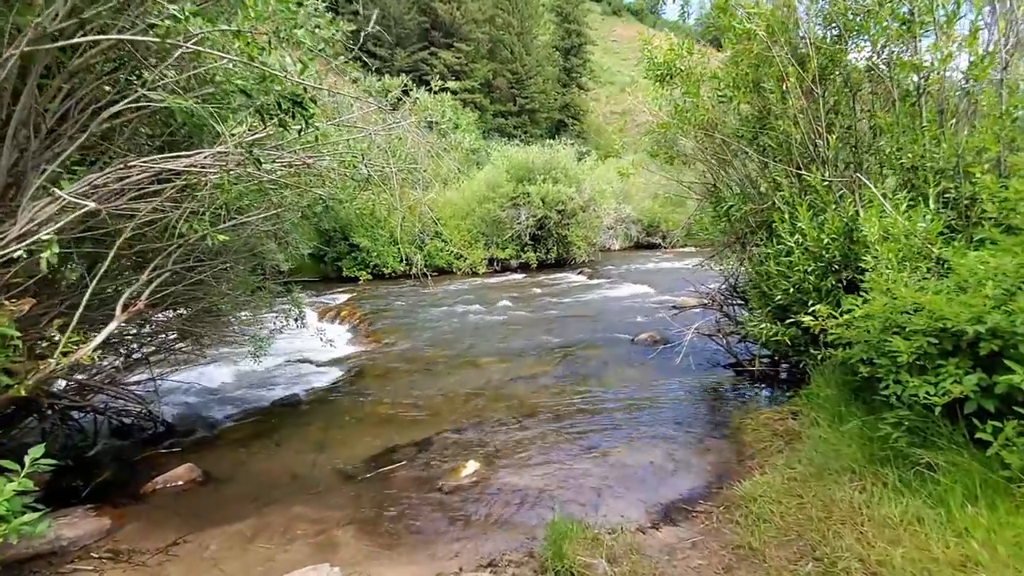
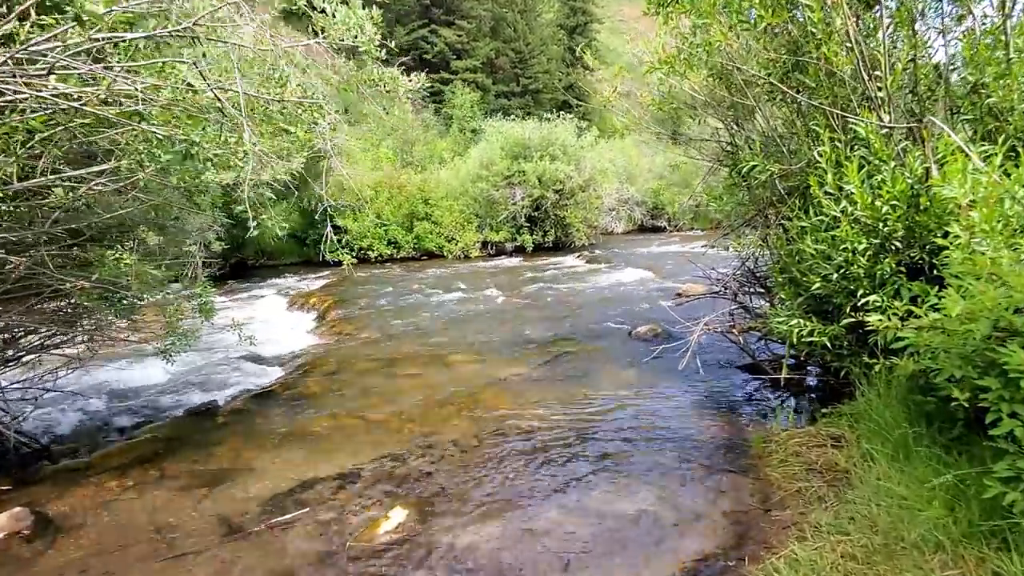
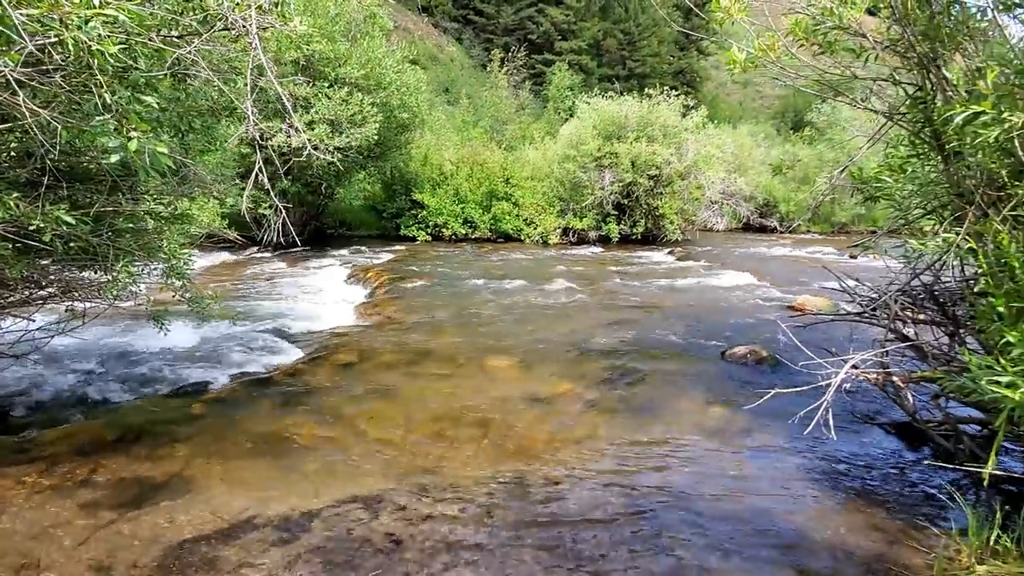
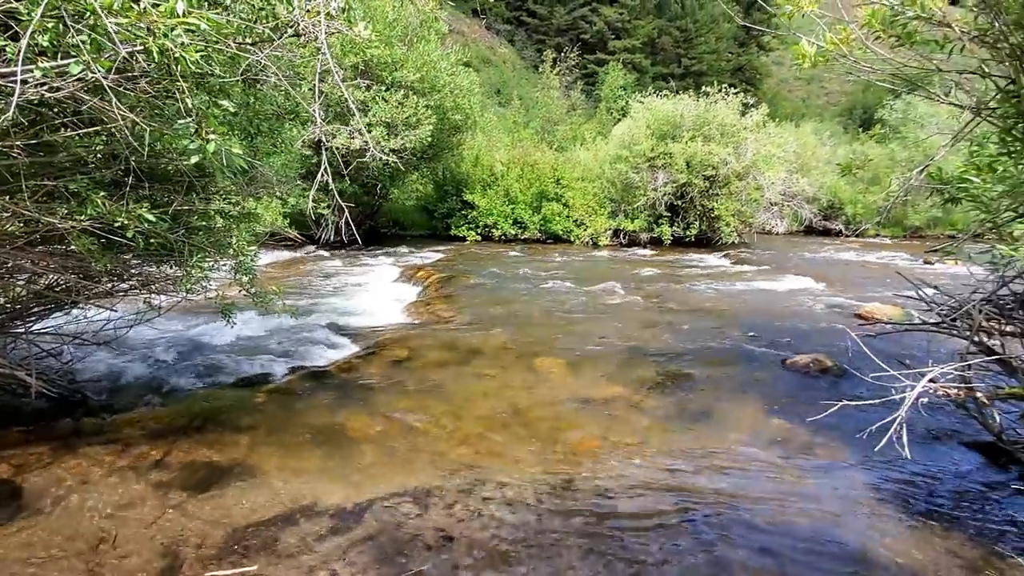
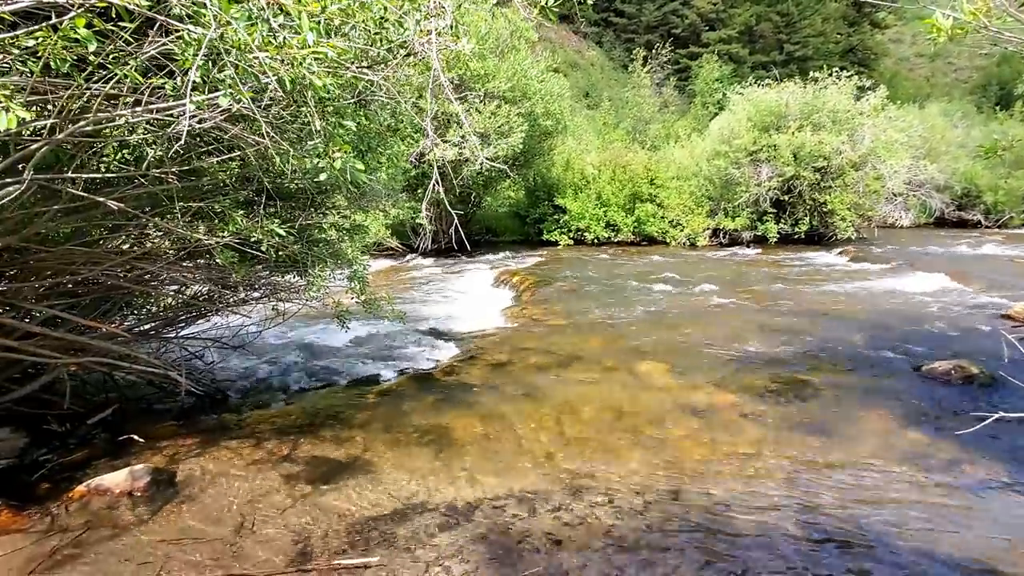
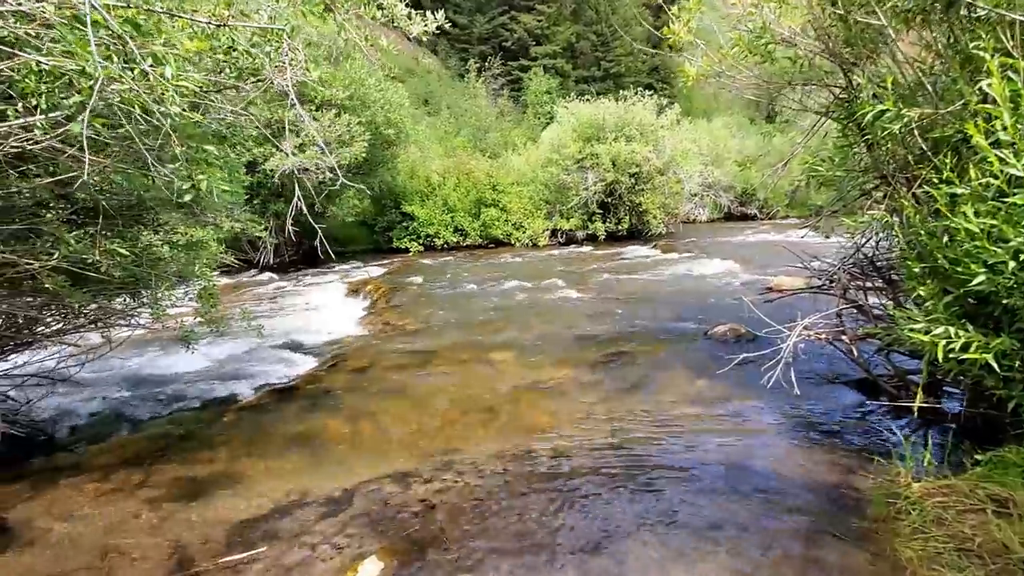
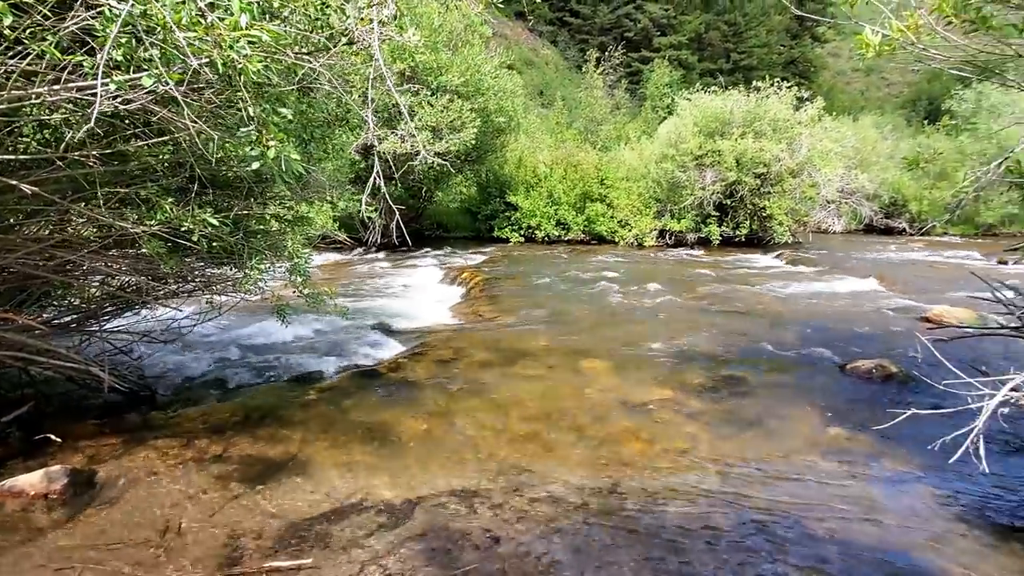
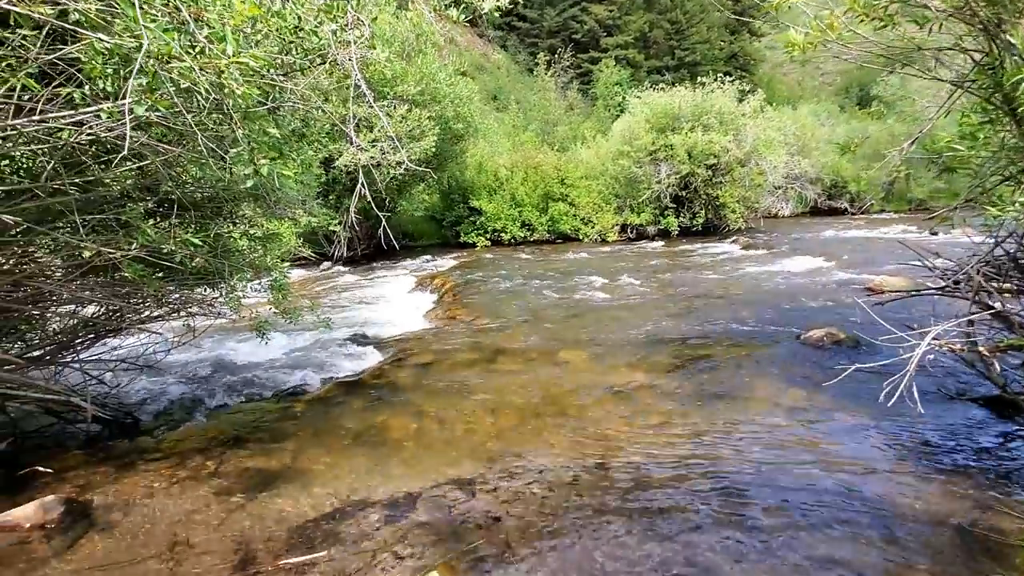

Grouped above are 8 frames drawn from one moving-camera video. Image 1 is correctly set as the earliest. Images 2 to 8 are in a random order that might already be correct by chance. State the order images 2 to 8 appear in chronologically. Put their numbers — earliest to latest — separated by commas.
2, 6, 8, 5, 7, 4, 3
